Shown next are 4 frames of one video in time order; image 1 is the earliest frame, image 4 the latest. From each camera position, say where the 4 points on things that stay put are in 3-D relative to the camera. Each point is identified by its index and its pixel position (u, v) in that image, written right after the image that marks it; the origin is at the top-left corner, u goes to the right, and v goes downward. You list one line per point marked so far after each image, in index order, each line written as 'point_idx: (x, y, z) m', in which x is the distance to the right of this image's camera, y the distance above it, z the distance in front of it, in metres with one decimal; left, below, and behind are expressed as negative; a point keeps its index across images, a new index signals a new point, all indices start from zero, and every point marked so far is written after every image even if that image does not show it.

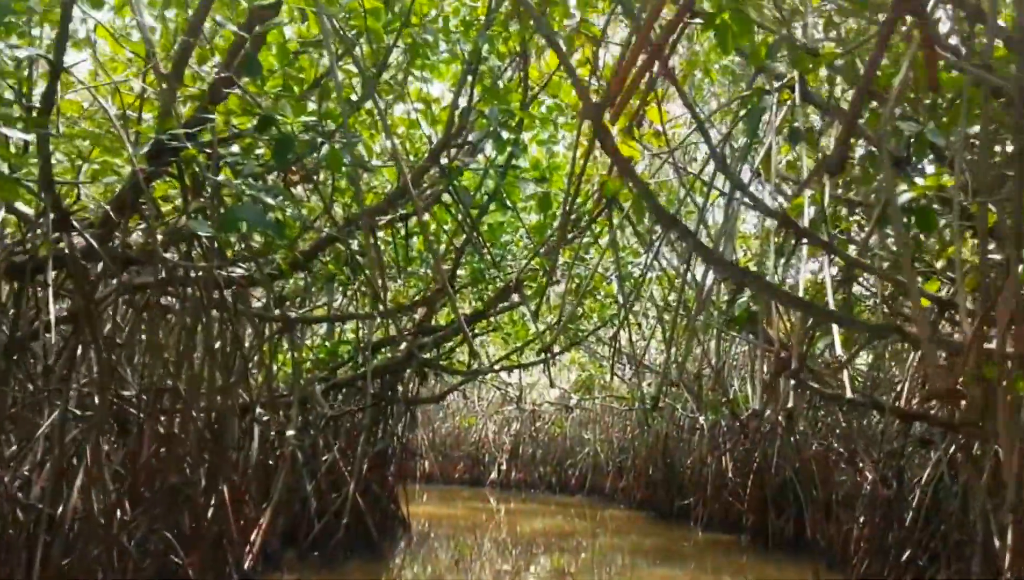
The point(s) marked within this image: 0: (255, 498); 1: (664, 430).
0: (-1.5, -1.2, +5.8) m
1: (+1.6, -1.5, +10.2) m
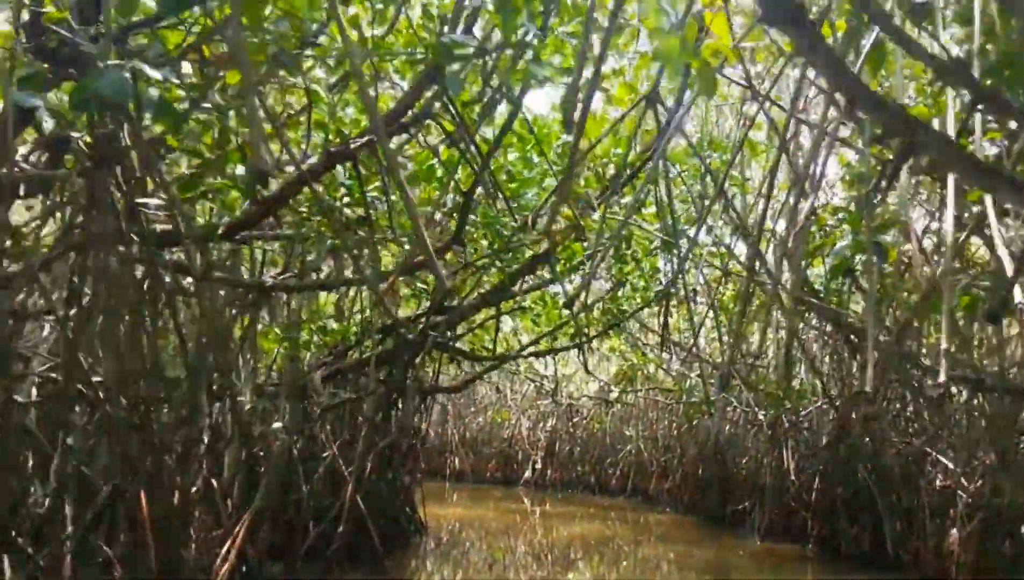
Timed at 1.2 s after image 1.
0: (-1.4, -1.1, +4.9) m
1: (+1.9, -1.3, +9.2) m
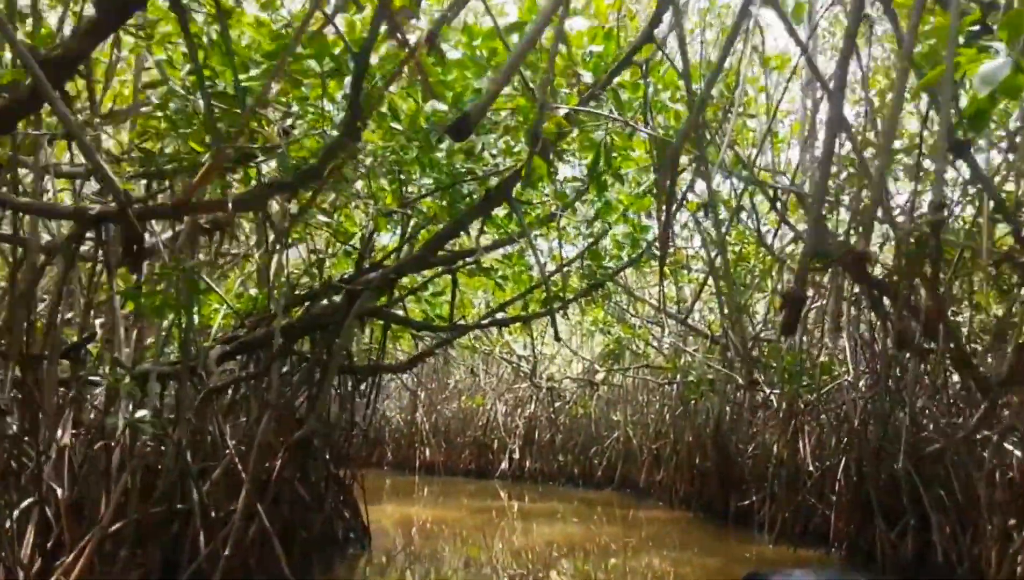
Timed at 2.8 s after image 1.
0: (-1.6, -0.9, +3.7) m
1: (+1.7, -1.0, +8.0) m
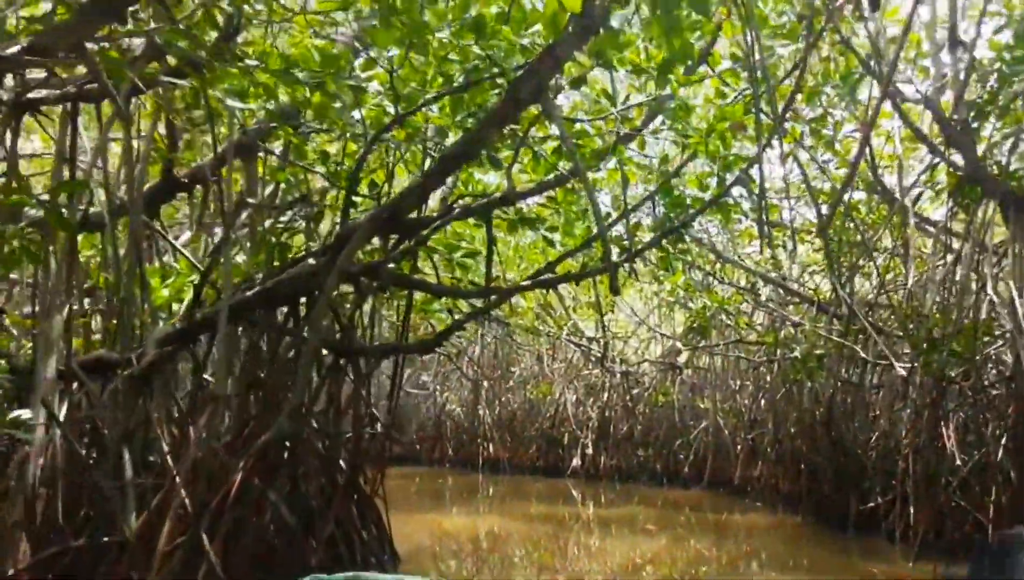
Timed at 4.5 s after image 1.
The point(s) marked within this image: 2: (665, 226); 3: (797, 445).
0: (-1.5, -0.7, +2.6) m
1: (+2.1, -0.7, +6.6) m
2: (+0.7, +0.3, +4.5) m
3: (+2.1, -1.2, +7.2) m
